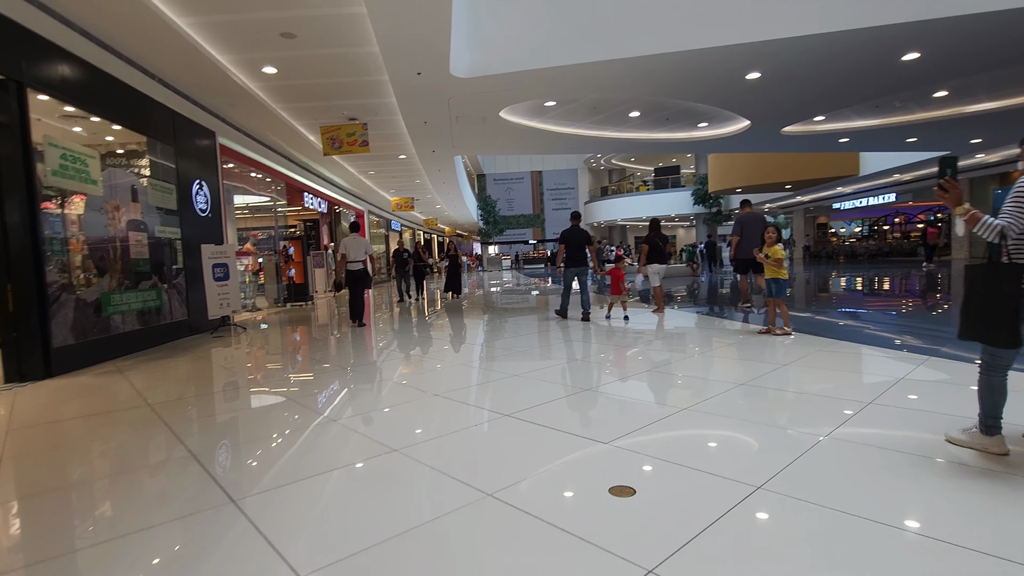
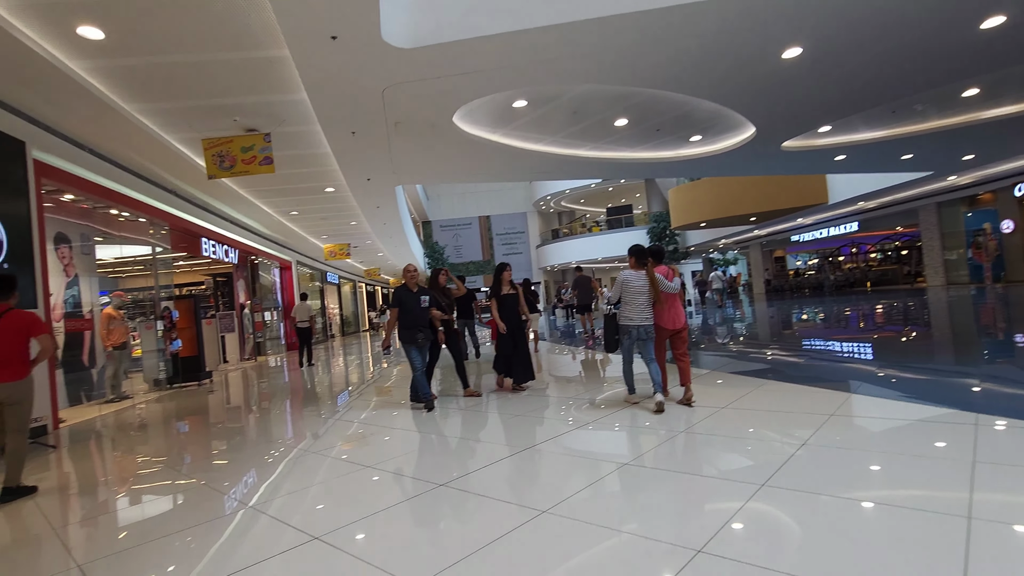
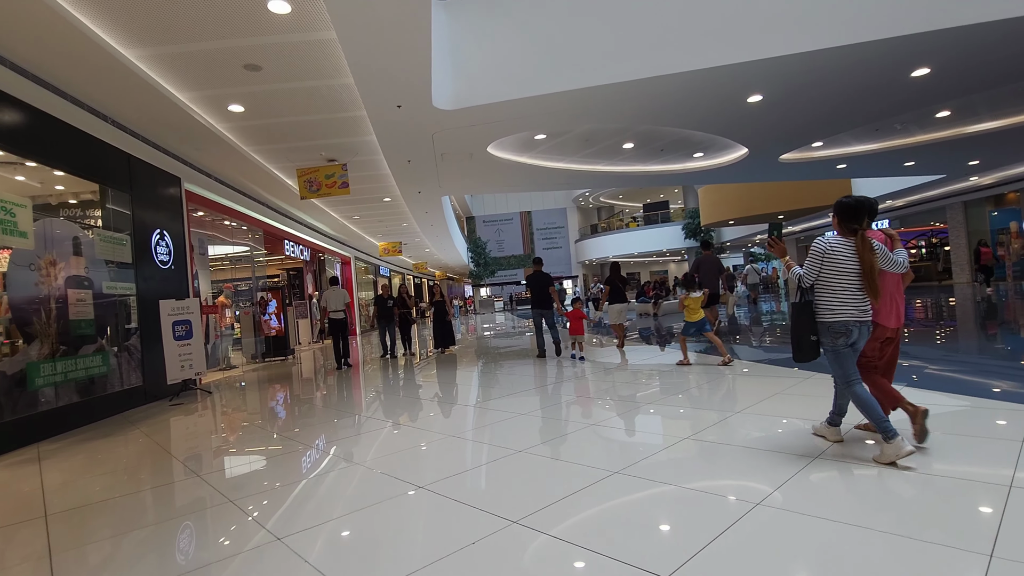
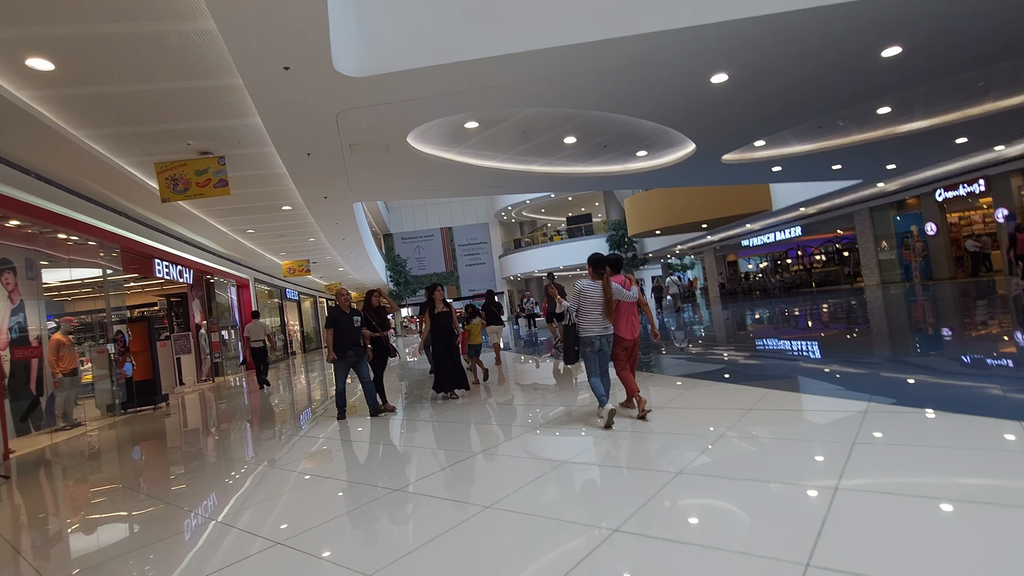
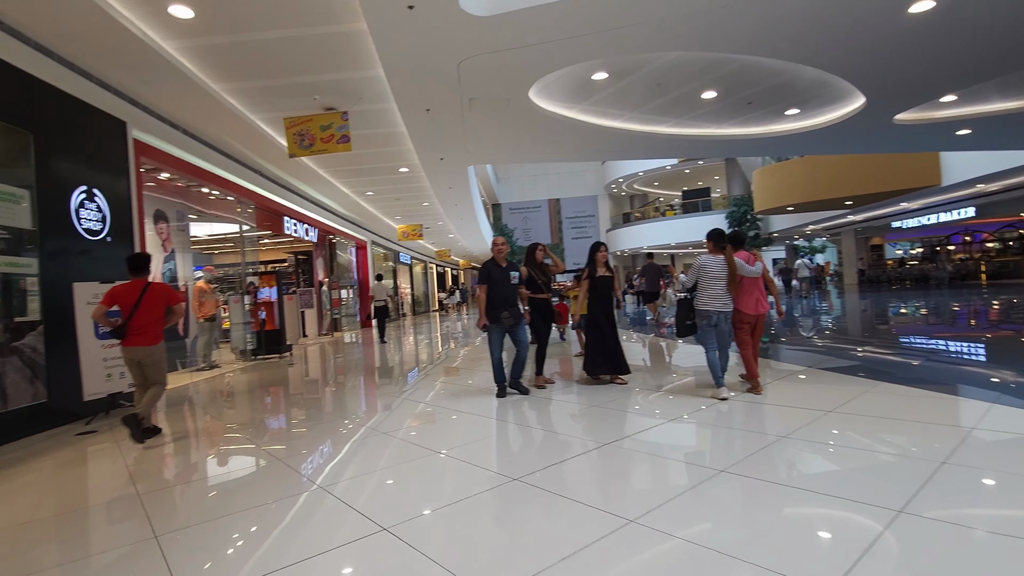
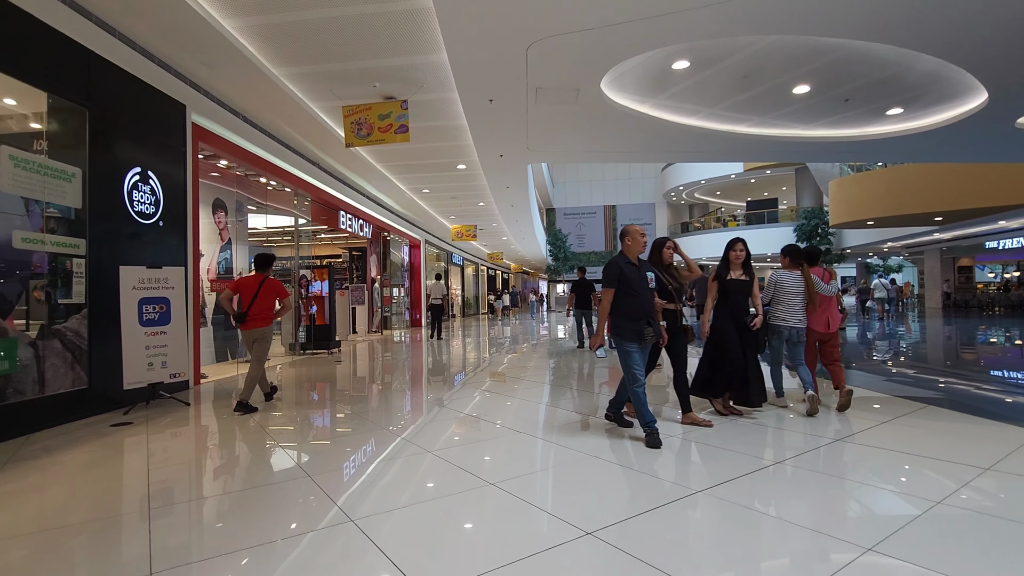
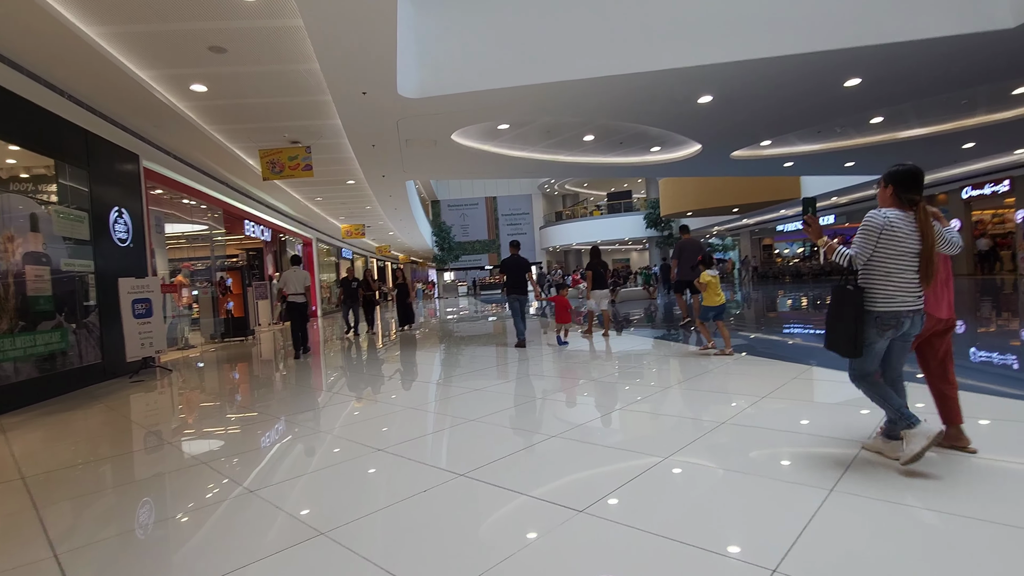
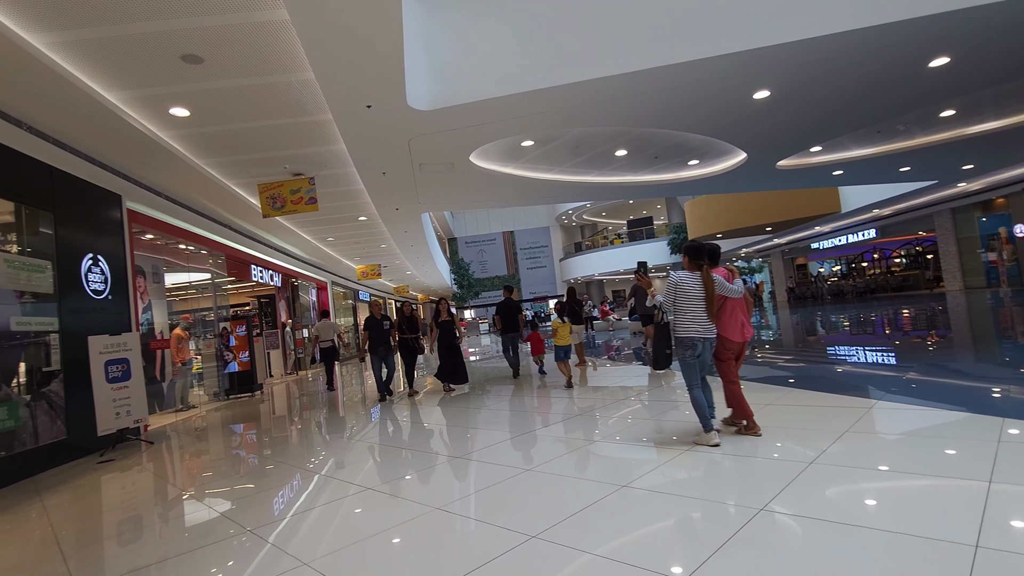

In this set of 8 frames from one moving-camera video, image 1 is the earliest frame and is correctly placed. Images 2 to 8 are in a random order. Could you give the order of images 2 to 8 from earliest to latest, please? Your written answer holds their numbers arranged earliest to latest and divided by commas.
7, 3, 8, 4, 2, 5, 6
